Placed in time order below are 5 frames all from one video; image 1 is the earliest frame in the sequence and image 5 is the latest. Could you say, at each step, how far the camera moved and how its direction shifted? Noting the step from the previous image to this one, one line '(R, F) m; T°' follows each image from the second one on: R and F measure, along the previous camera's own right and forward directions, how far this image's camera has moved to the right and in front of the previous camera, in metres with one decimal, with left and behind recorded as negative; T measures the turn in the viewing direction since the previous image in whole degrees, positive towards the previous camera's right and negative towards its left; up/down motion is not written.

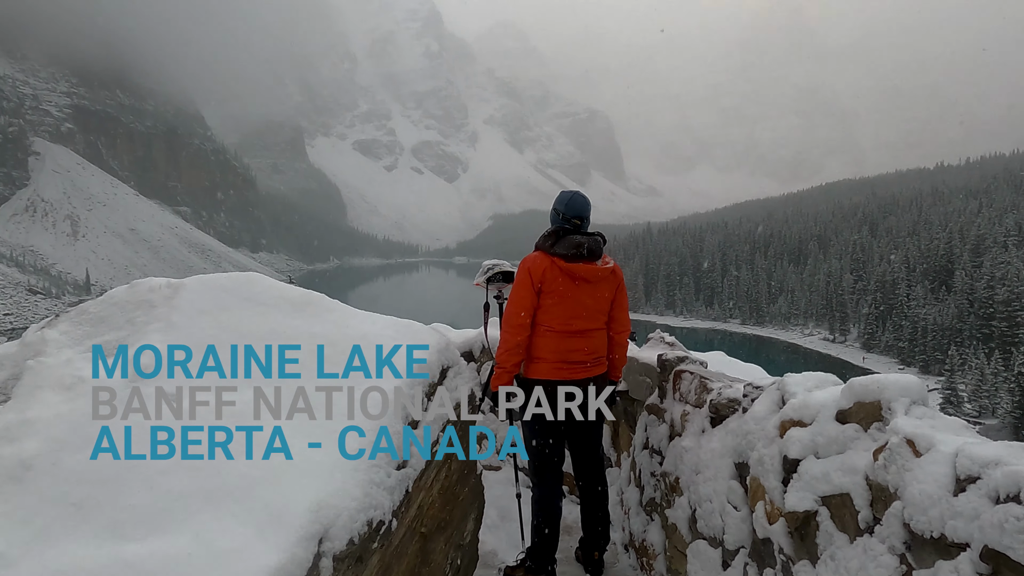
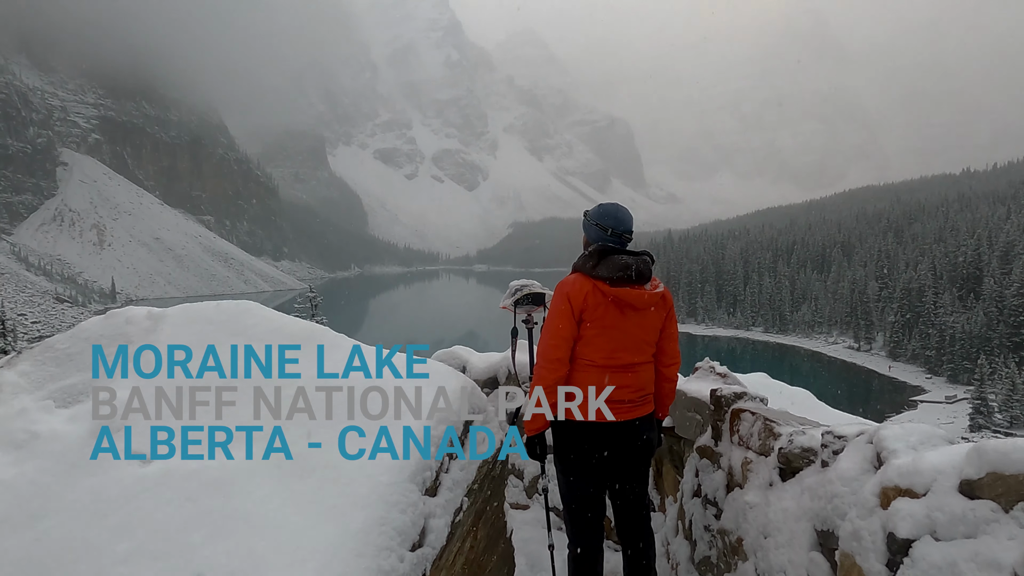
(-0.2, +1.2) m; -2°
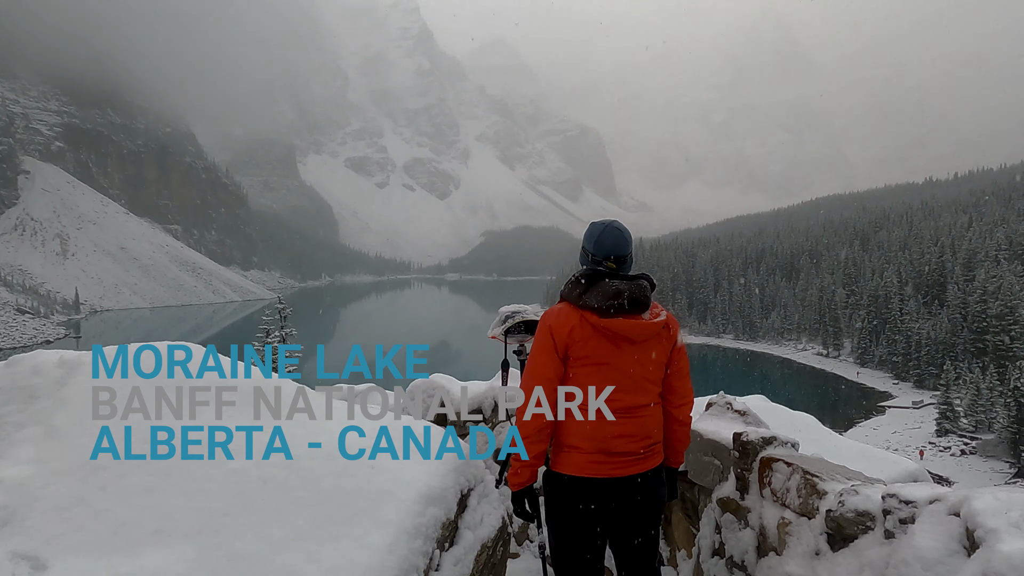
(-0.3, +1.4) m; +3°
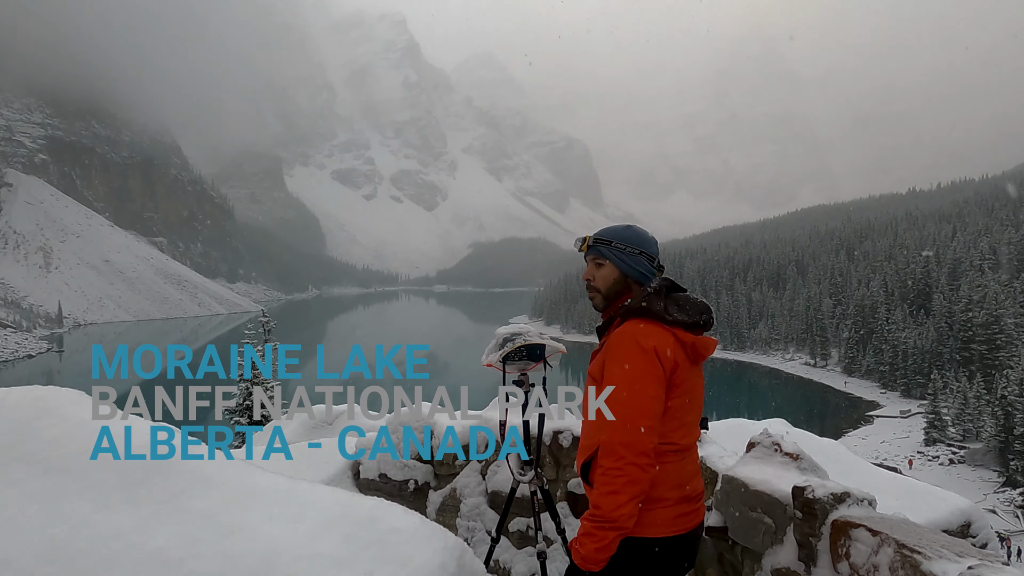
(-0.2, +1.7) m; +1°
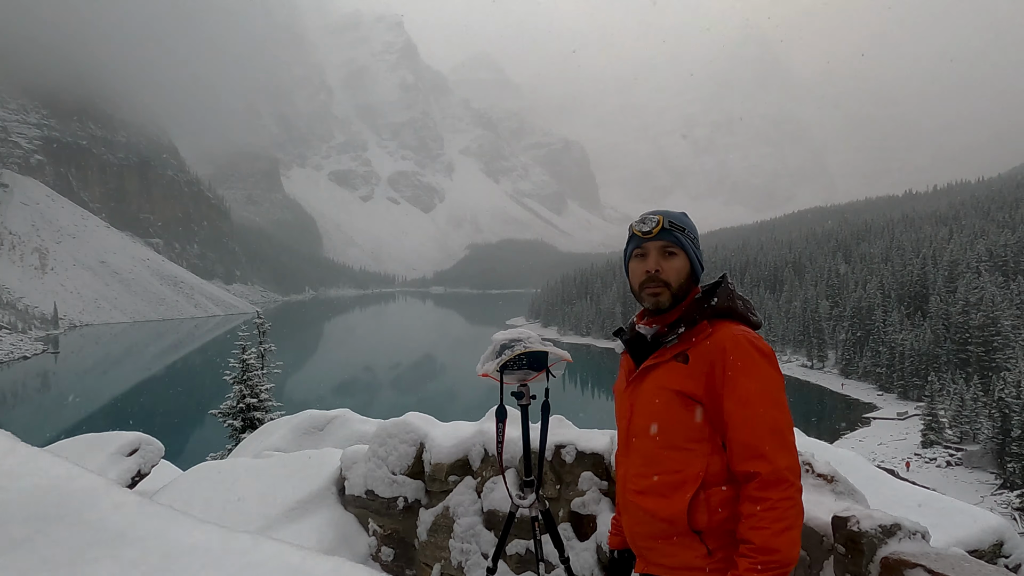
(0.0, +0.9) m; 0°
